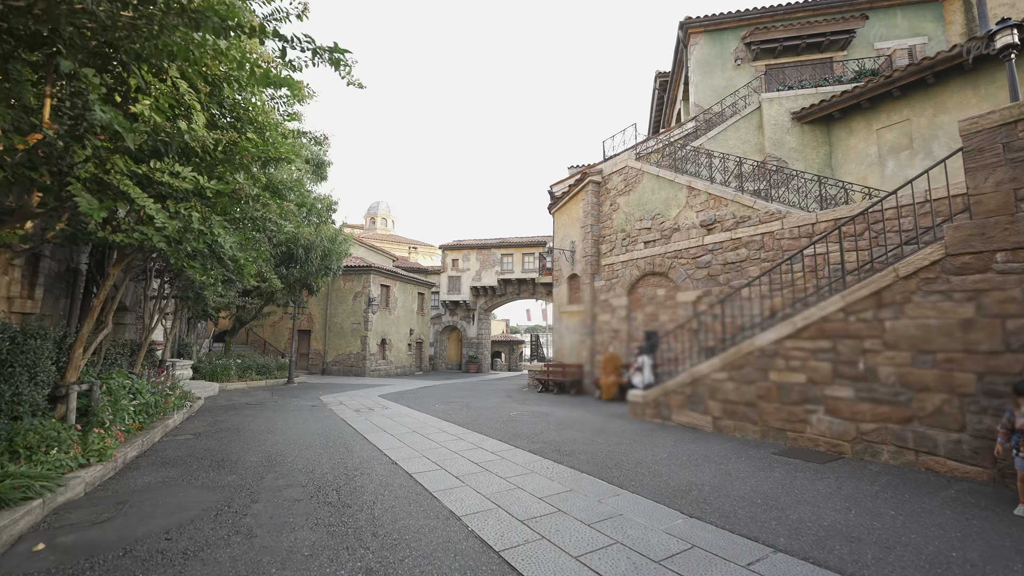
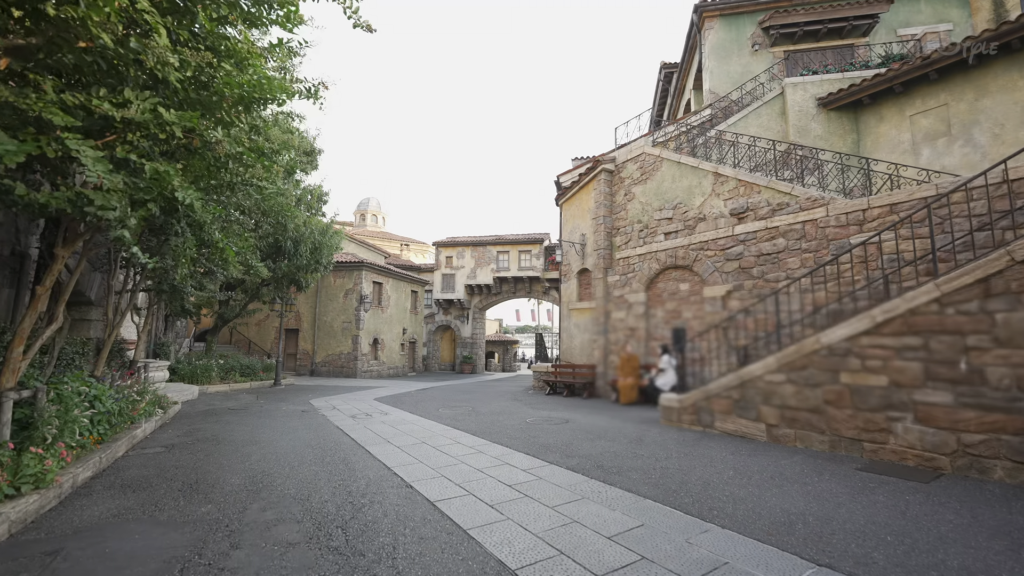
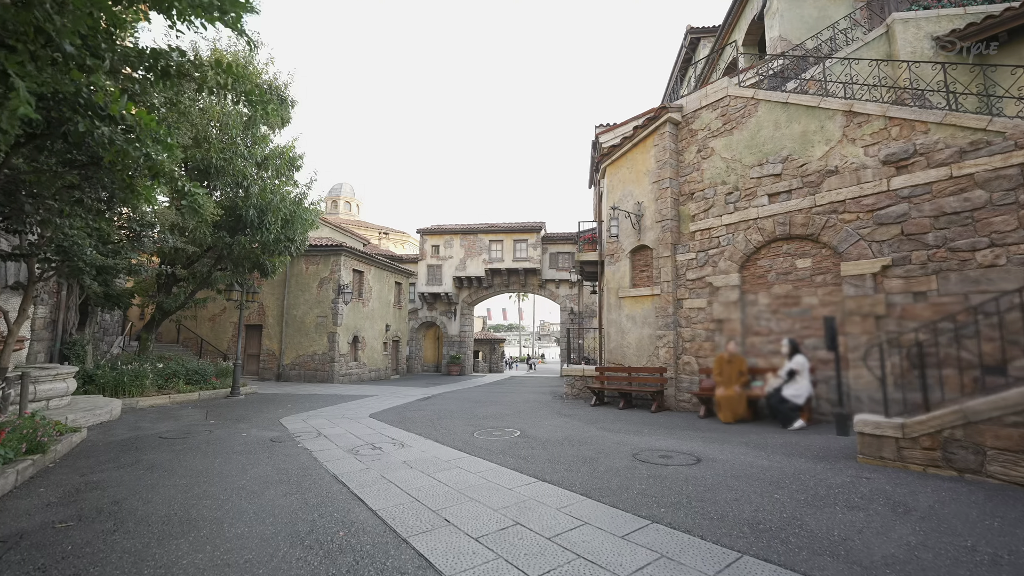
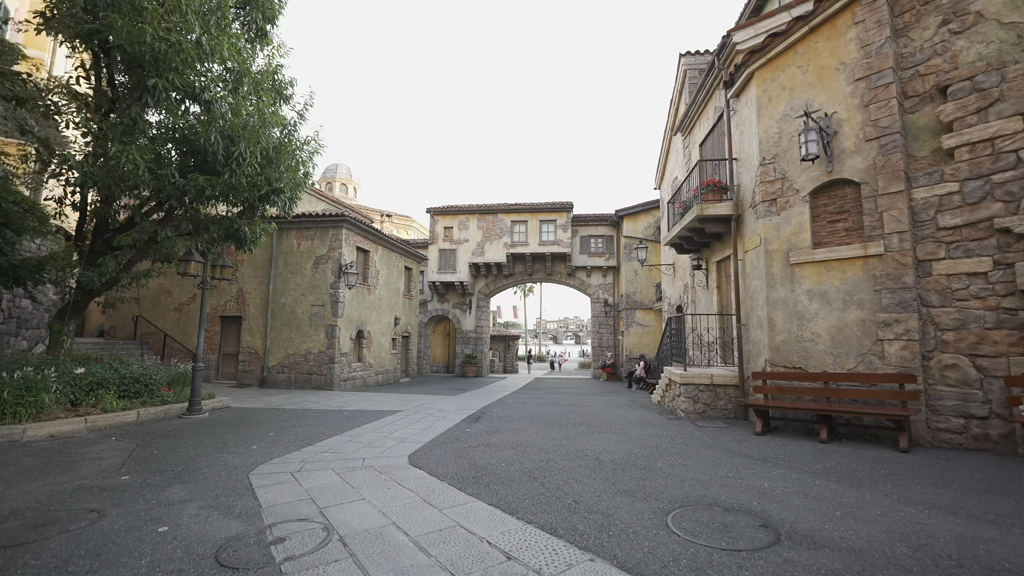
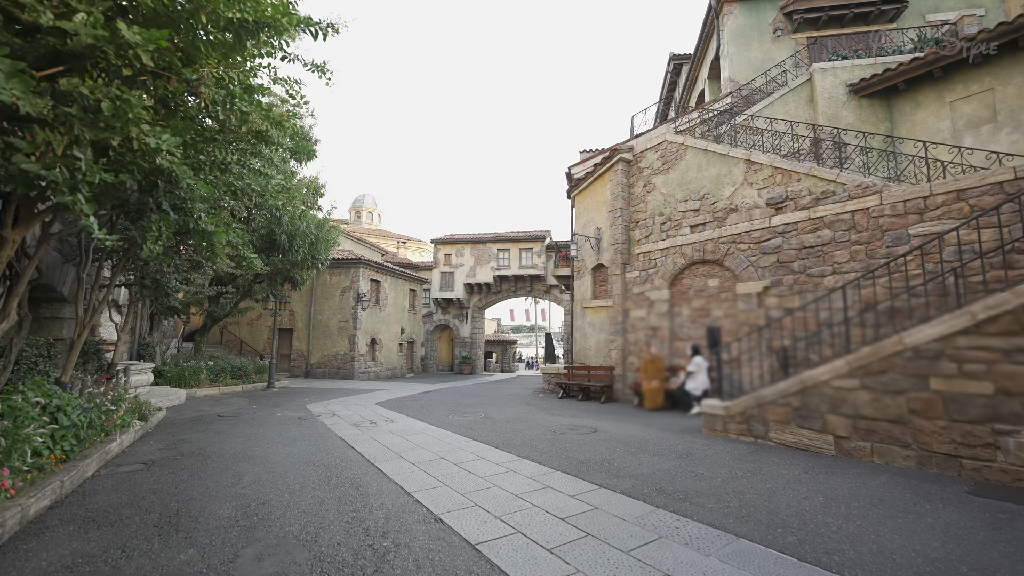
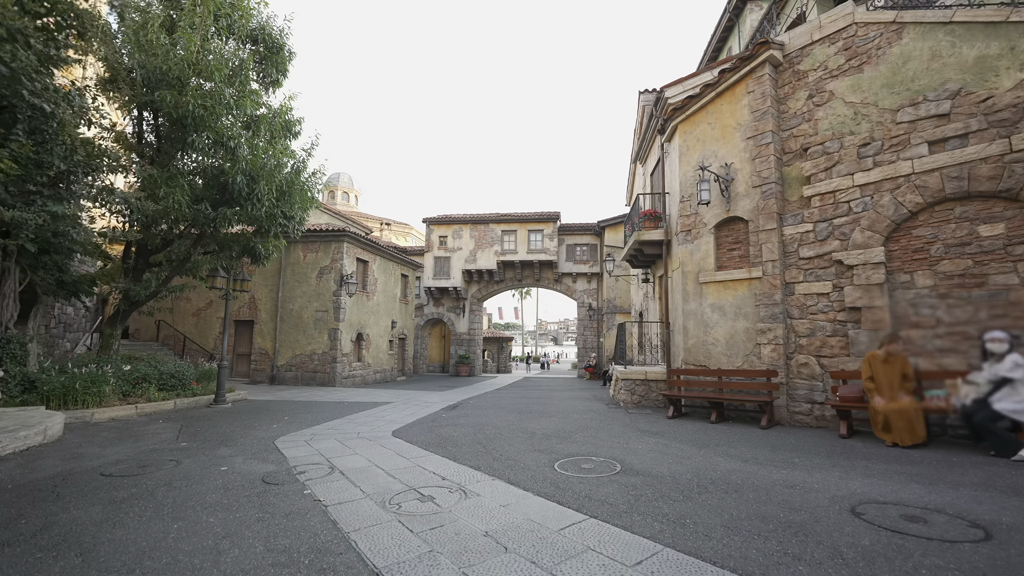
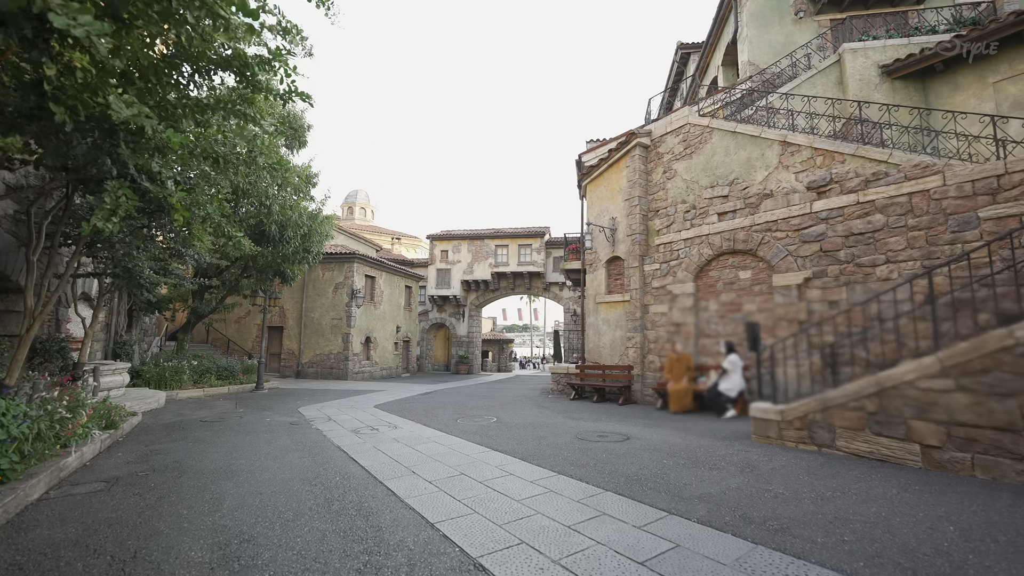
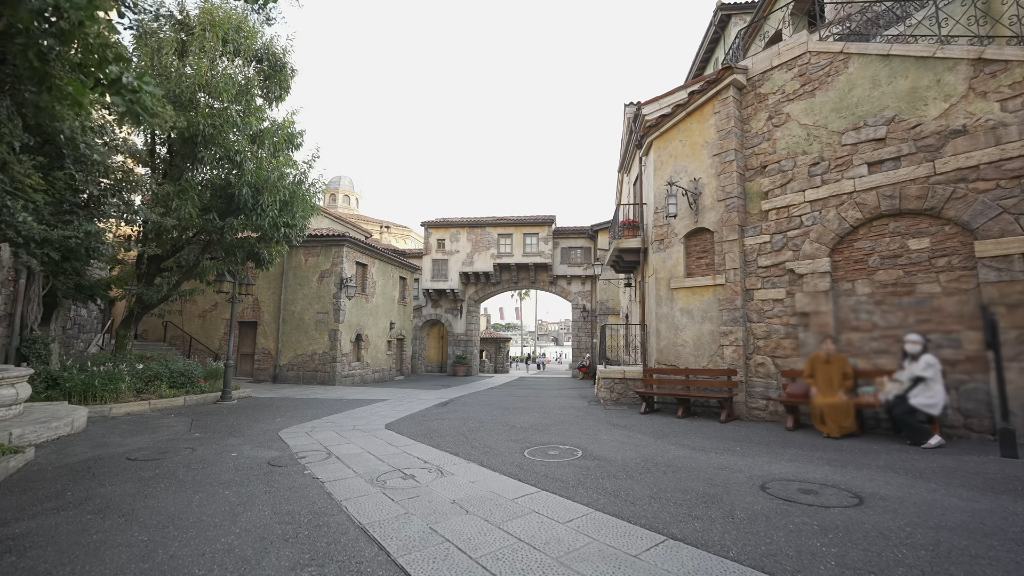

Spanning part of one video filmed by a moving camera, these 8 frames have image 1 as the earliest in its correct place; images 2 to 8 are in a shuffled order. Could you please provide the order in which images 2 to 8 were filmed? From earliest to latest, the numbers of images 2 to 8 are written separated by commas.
2, 5, 7, 3, 8, 6, 4
